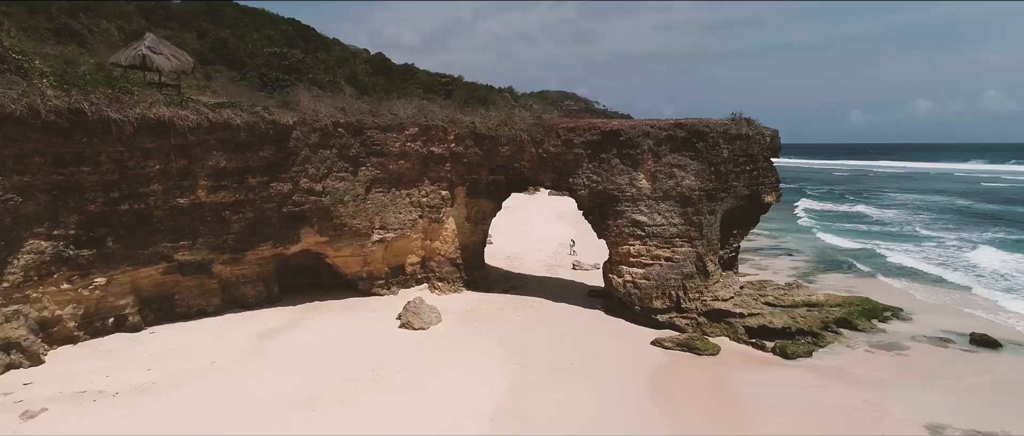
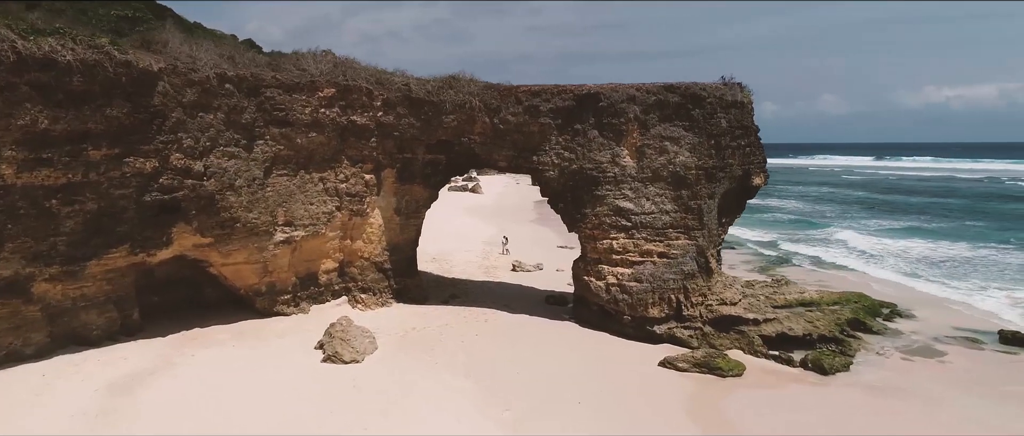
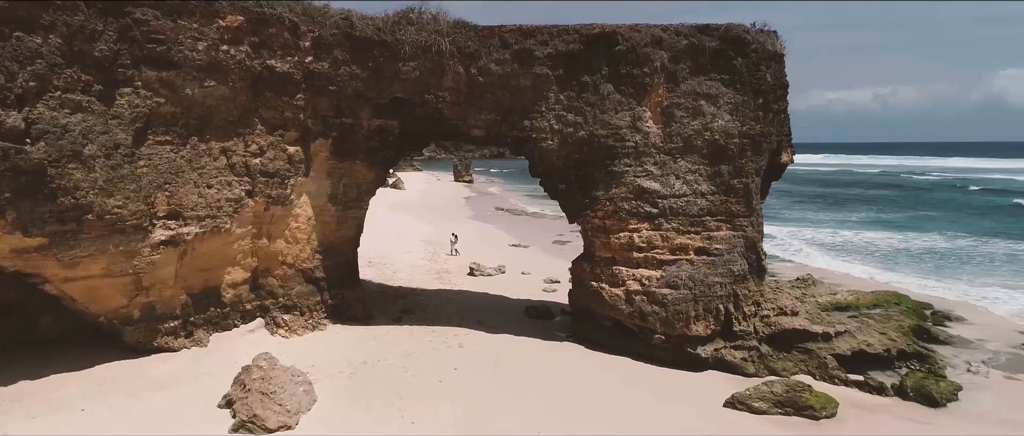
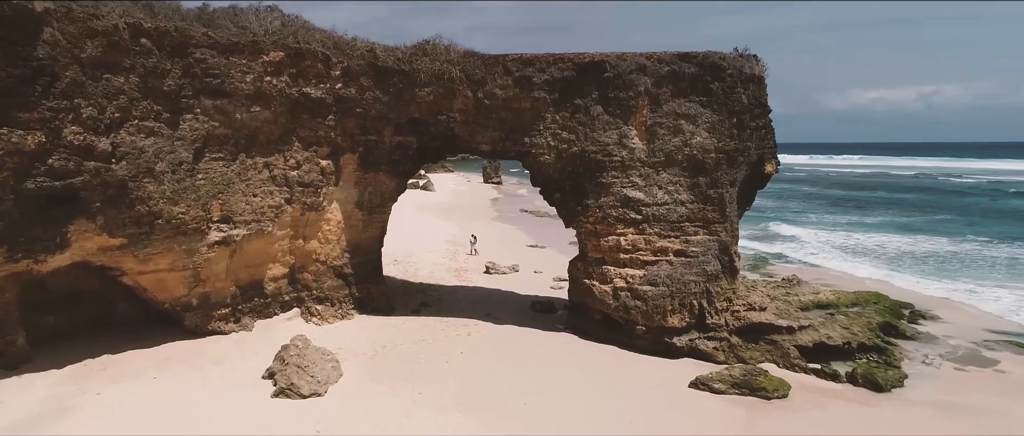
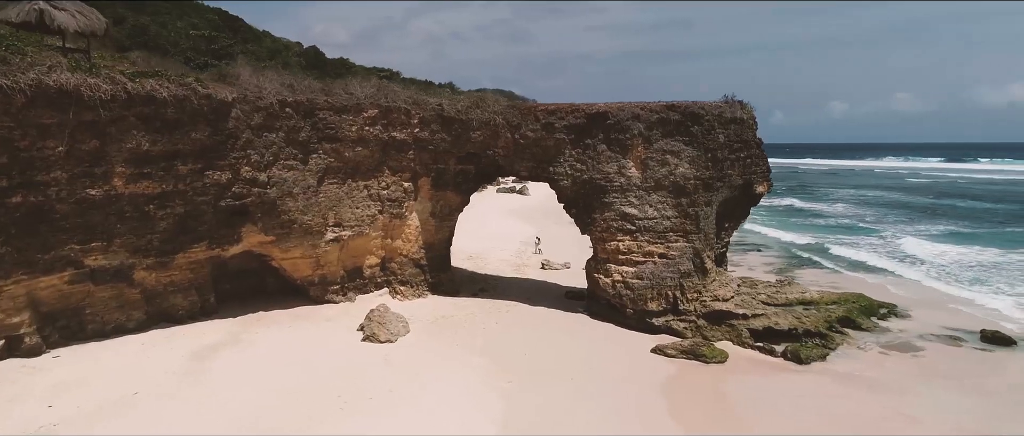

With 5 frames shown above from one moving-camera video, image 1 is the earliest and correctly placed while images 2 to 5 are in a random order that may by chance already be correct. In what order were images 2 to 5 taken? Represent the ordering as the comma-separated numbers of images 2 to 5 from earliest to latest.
5, 2, 4, 3
